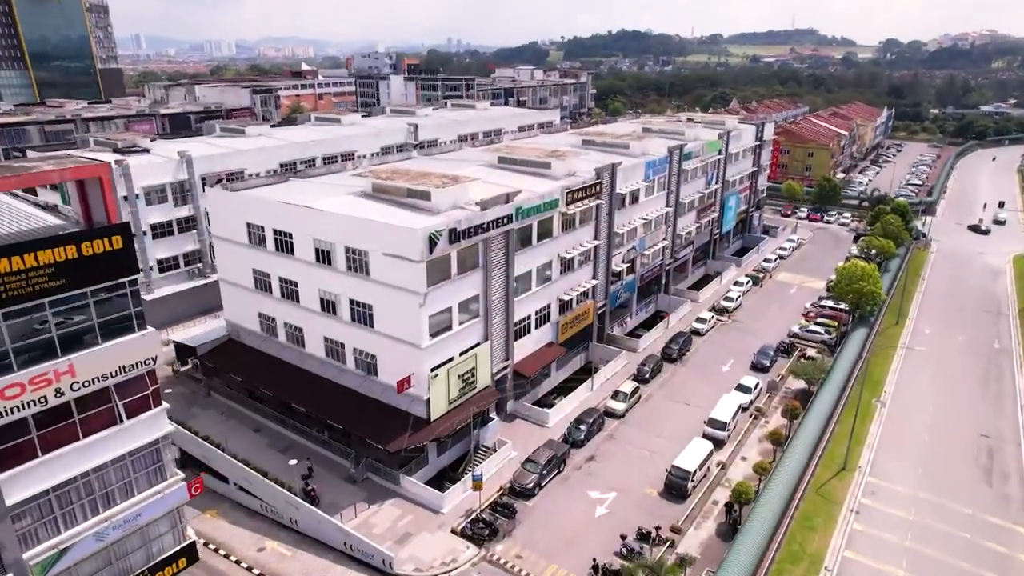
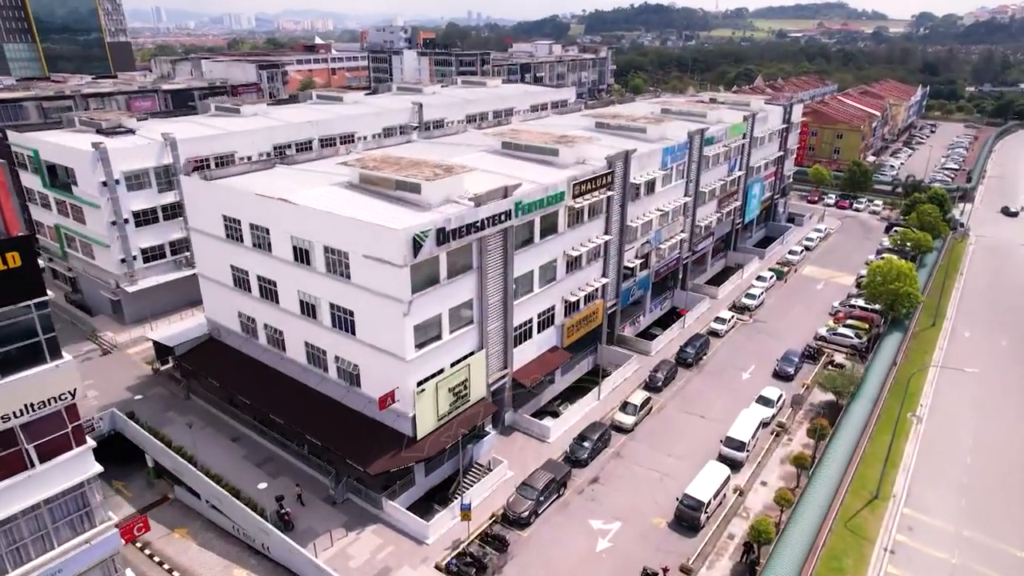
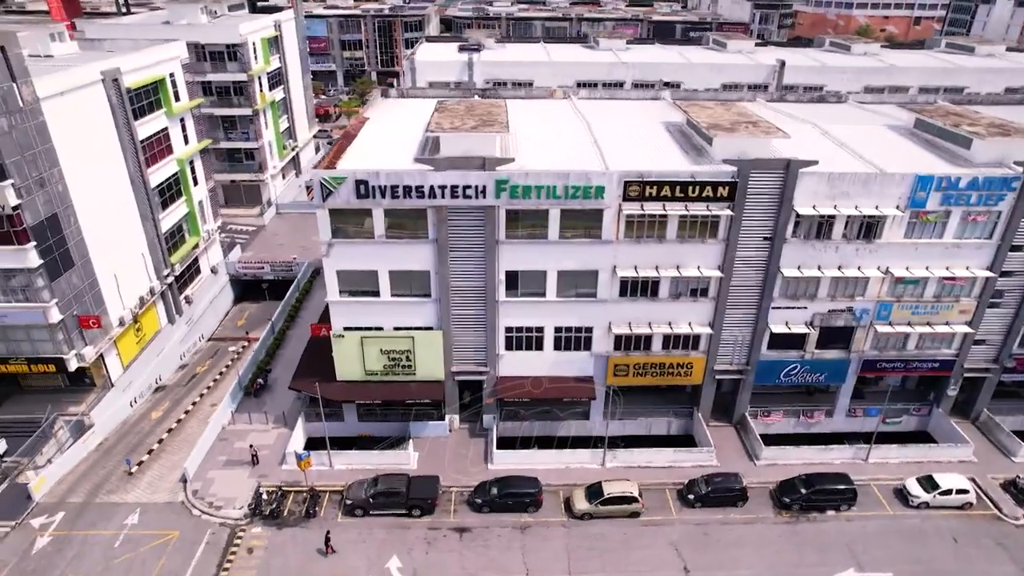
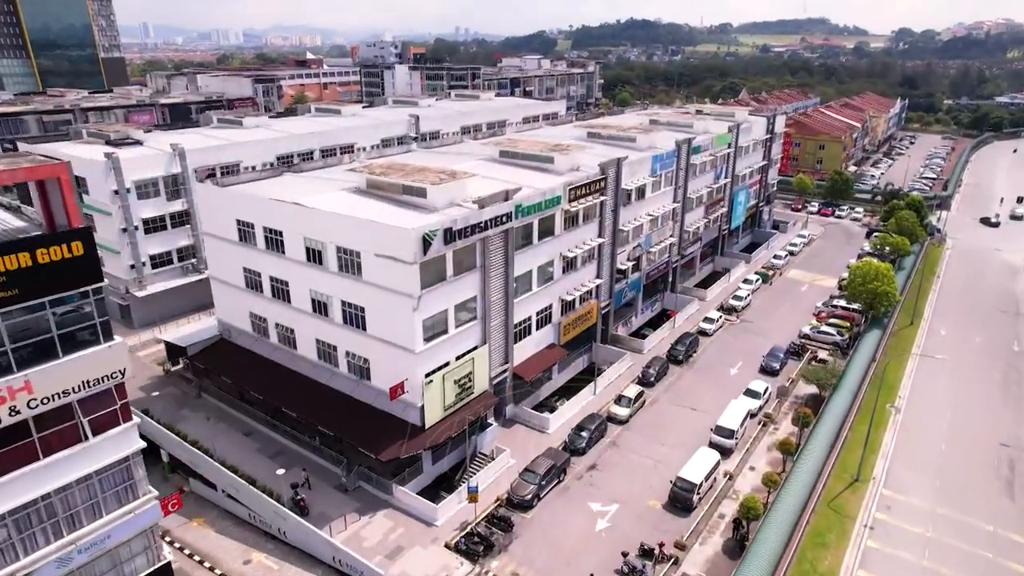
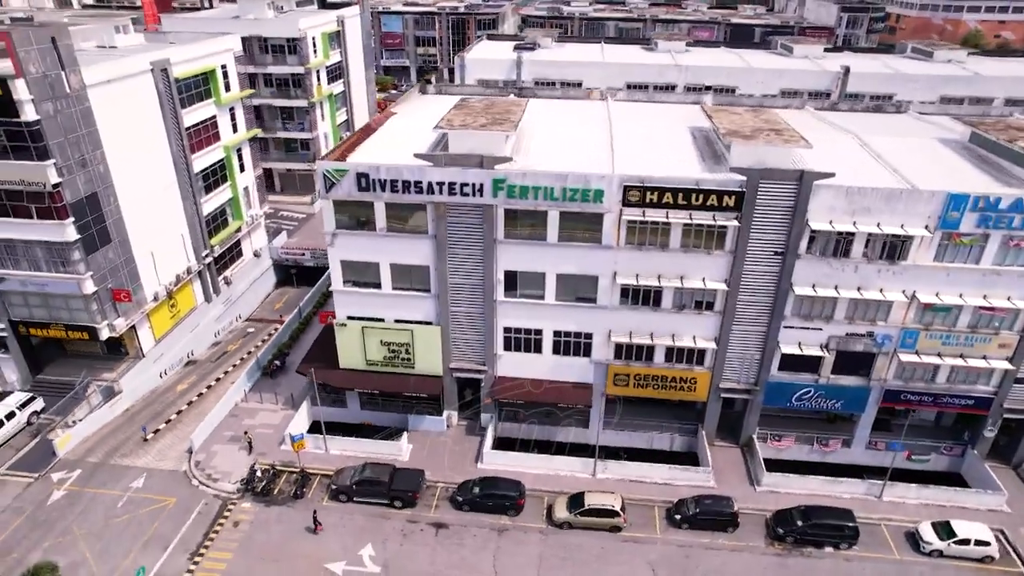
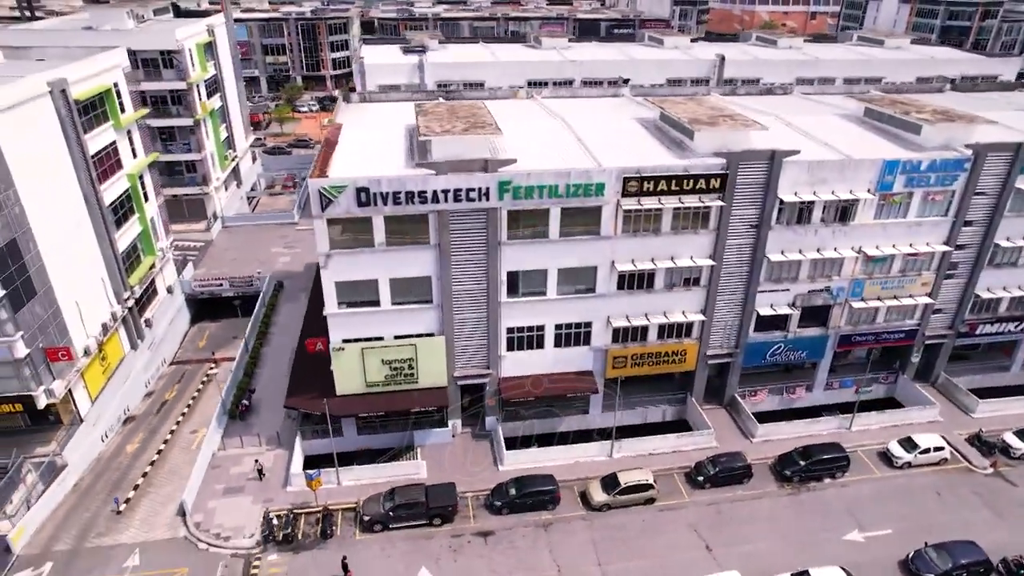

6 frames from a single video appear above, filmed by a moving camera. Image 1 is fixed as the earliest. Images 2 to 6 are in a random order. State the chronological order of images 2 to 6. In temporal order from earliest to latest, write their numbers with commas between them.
4, 2, 6, 3, 5
